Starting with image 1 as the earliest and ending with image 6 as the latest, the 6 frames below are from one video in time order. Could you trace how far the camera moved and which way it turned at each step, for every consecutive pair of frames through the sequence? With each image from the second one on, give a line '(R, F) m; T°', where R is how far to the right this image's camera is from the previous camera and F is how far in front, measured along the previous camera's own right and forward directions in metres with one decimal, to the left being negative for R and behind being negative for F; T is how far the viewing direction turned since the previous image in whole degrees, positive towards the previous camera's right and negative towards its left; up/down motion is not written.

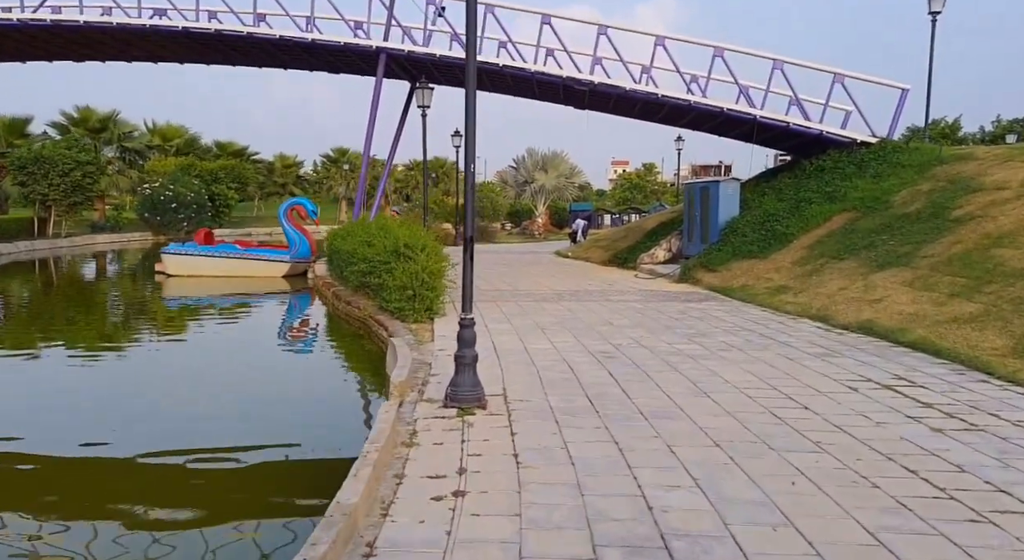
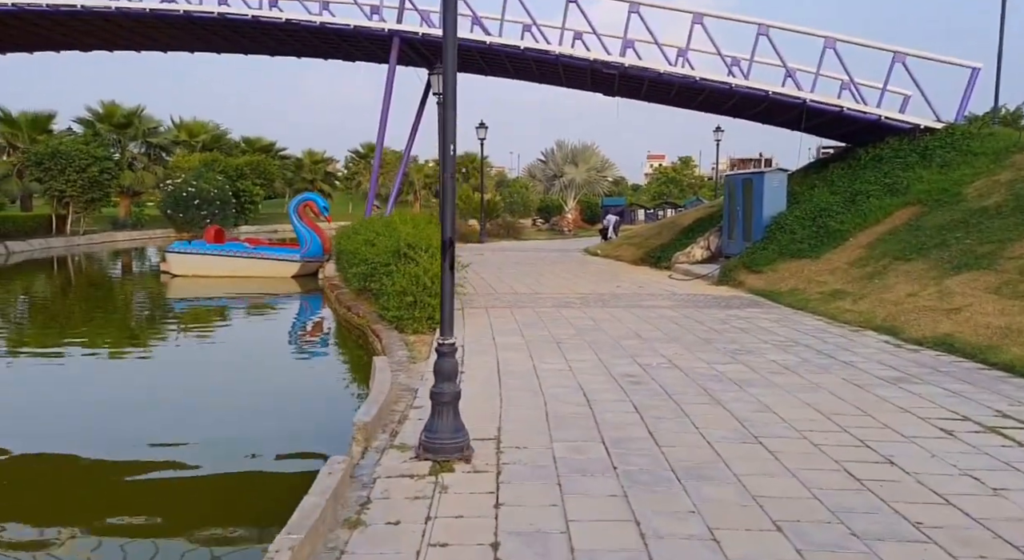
(+0.2, +1.3) m; -3°
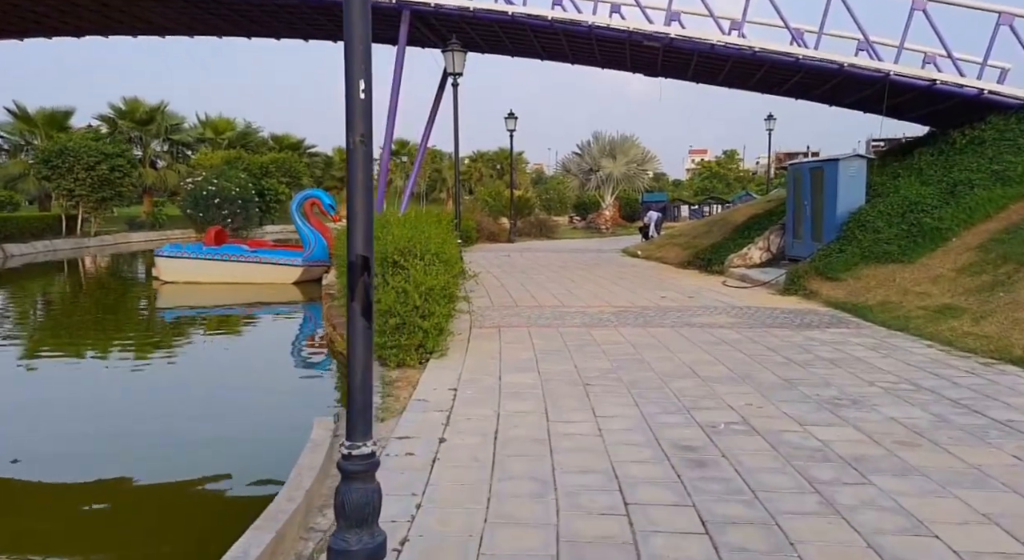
(+0.2, +2.0) m; -3°
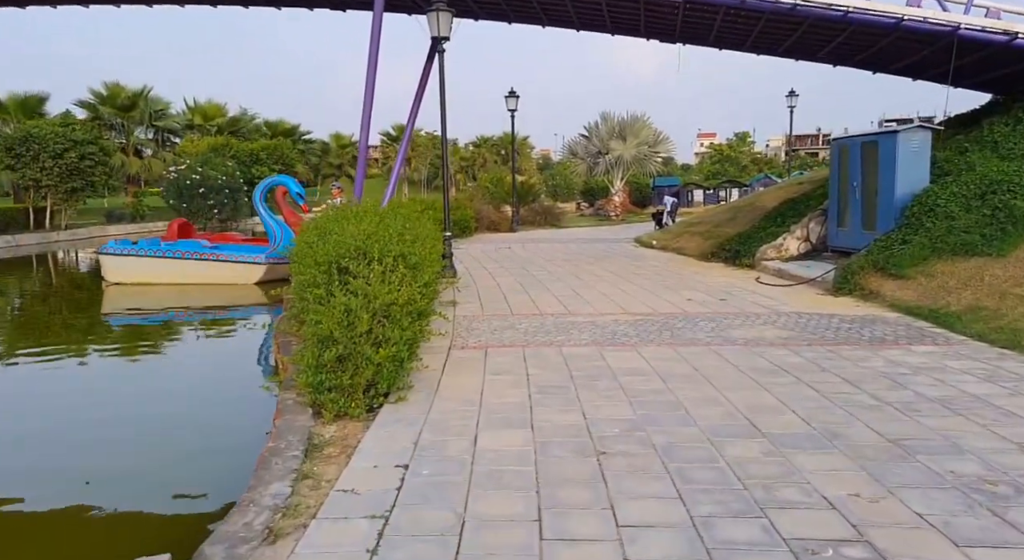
(+0.2, +1.9) m; -1°
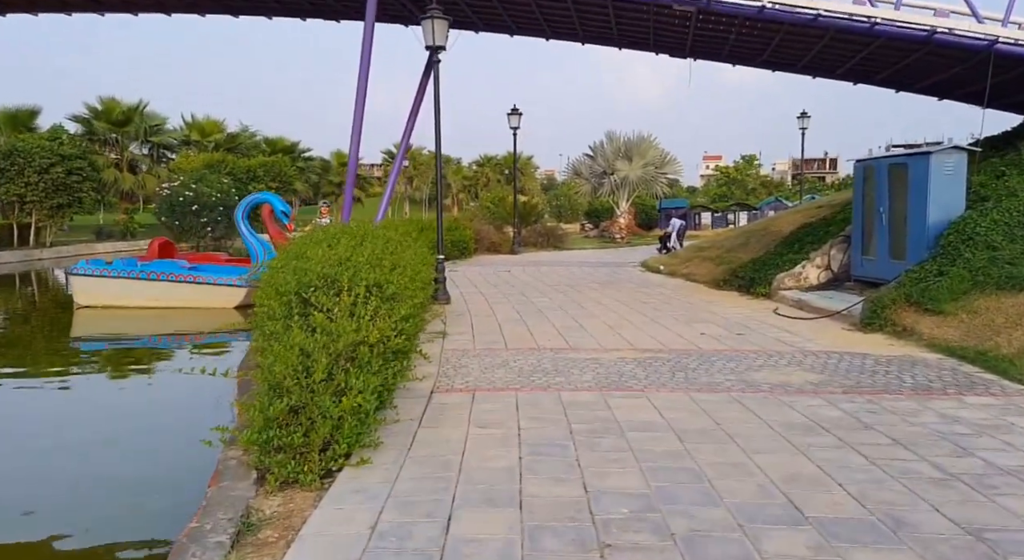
(+0.1, +0.8) m; 0°
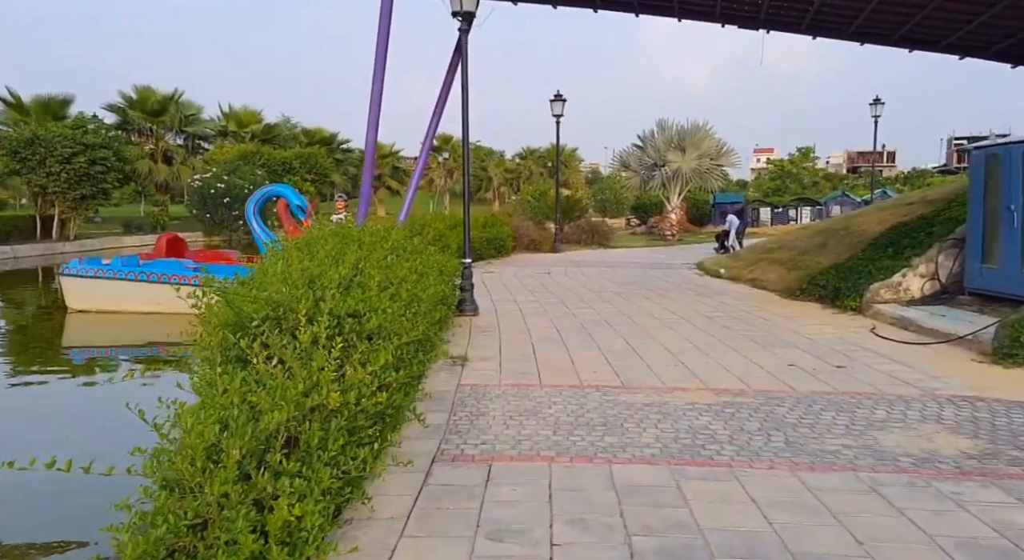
(0.0, +1.6) m; -3°
